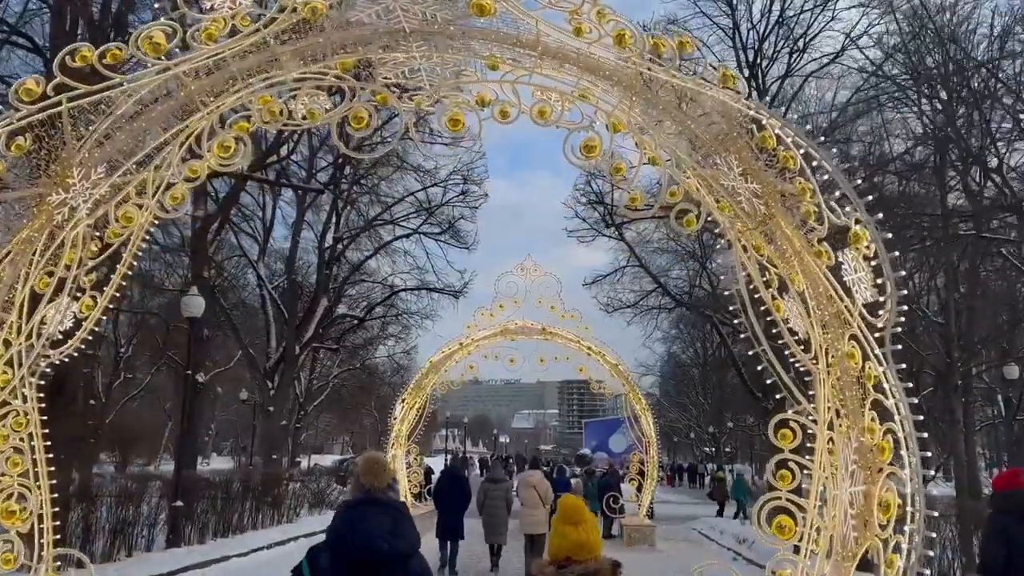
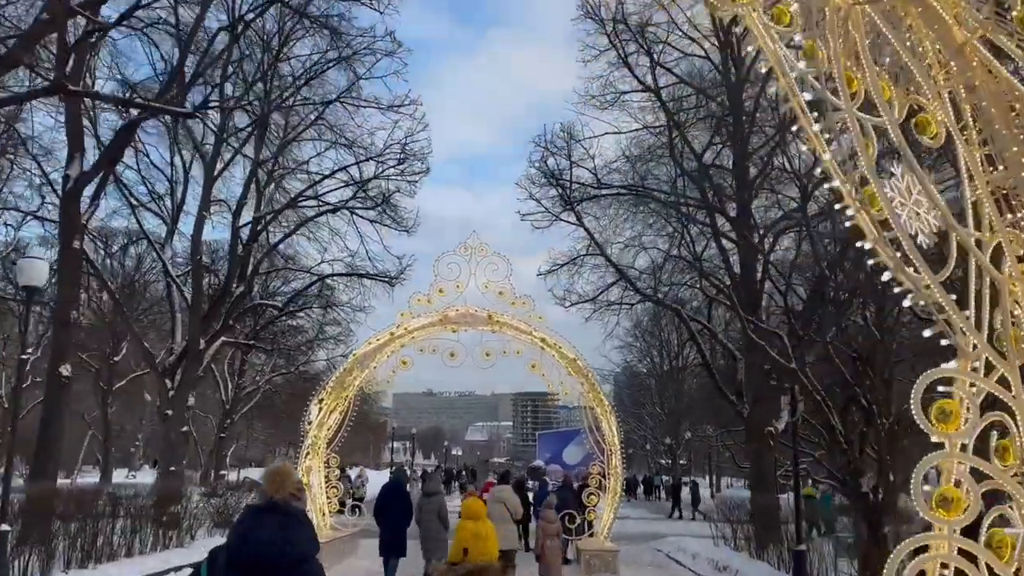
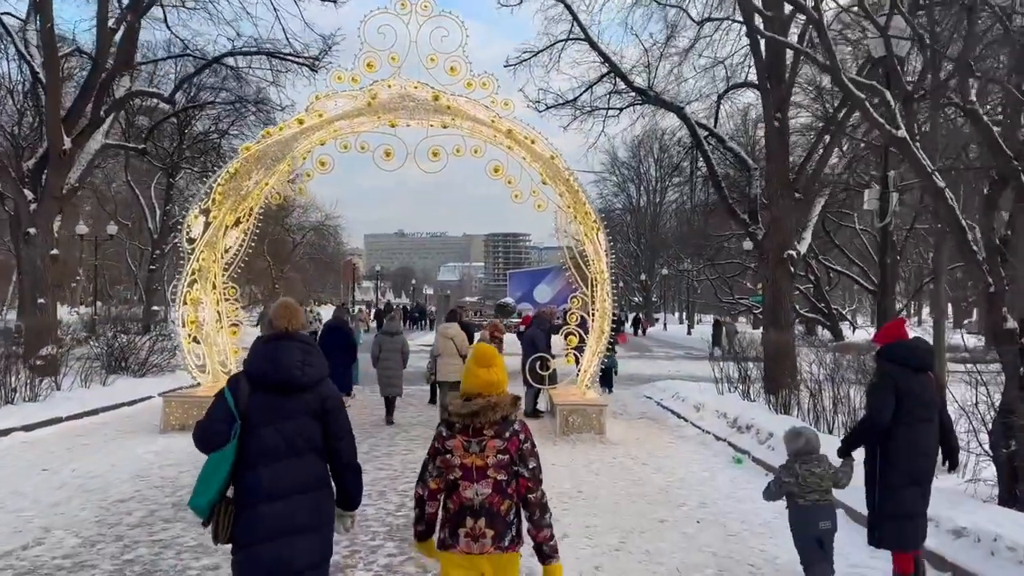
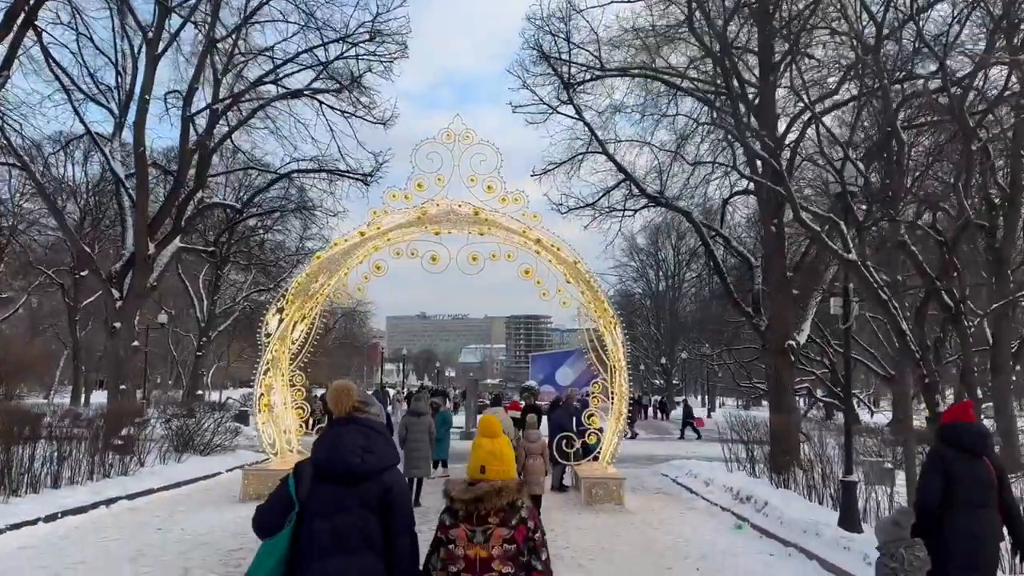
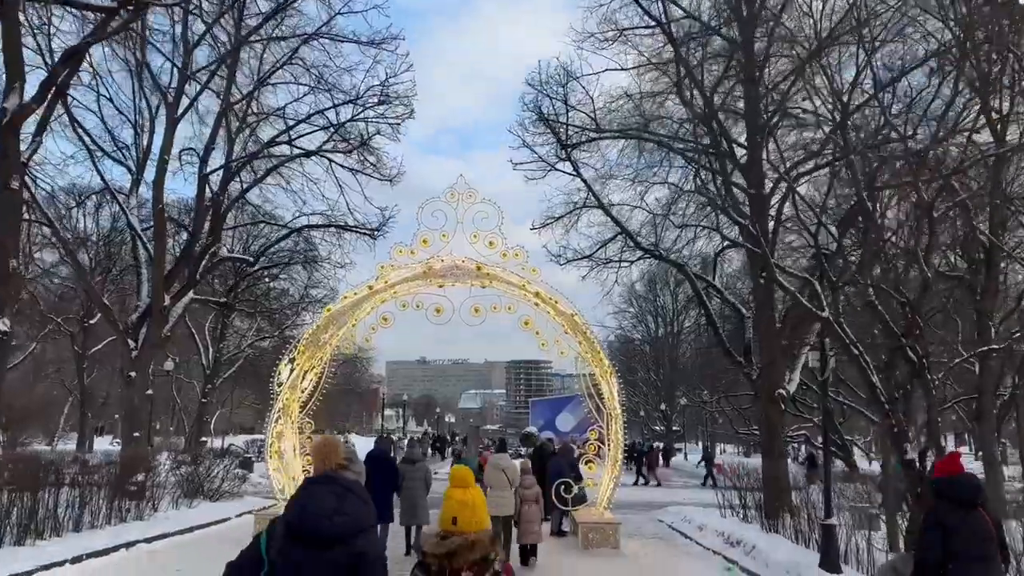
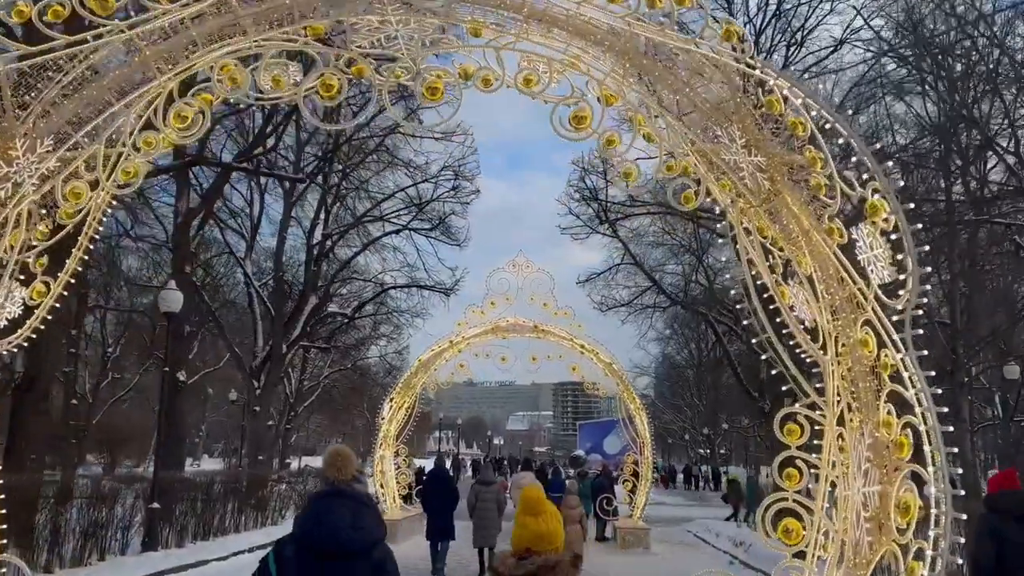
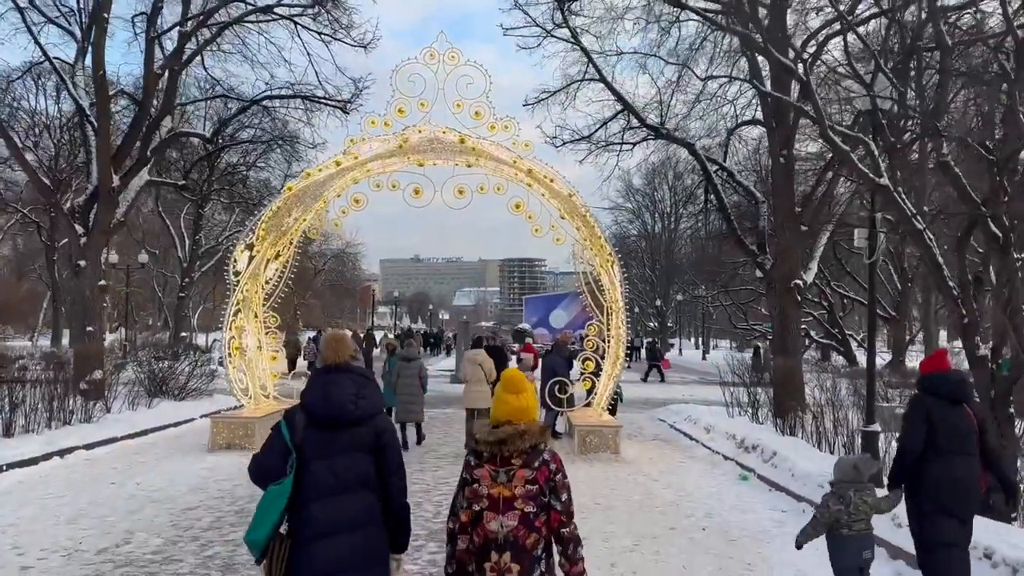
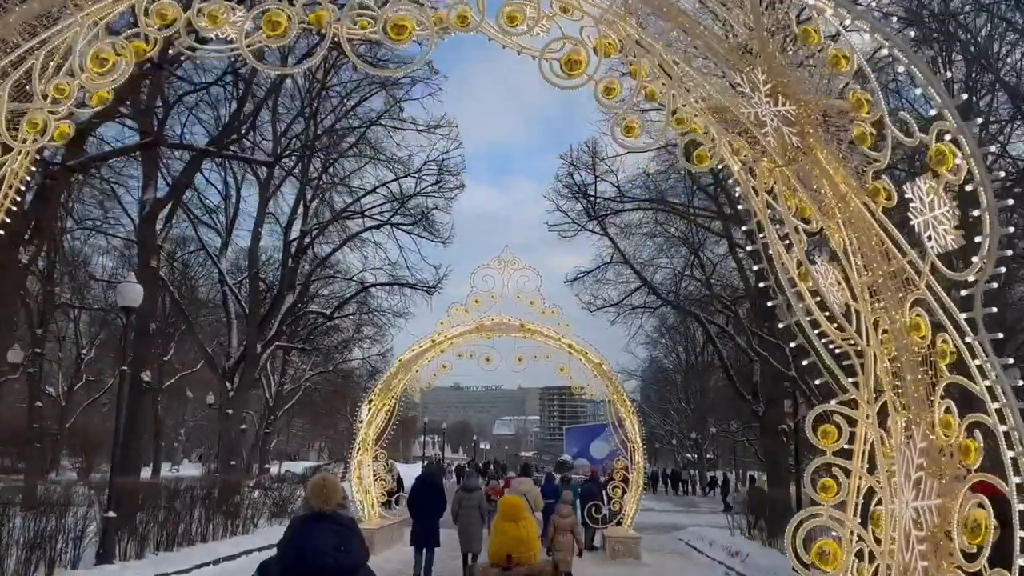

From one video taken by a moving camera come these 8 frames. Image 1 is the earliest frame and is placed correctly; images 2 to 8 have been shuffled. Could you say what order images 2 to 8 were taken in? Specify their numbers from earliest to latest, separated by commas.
6, 8, 2, 5, 4, 7, 3
